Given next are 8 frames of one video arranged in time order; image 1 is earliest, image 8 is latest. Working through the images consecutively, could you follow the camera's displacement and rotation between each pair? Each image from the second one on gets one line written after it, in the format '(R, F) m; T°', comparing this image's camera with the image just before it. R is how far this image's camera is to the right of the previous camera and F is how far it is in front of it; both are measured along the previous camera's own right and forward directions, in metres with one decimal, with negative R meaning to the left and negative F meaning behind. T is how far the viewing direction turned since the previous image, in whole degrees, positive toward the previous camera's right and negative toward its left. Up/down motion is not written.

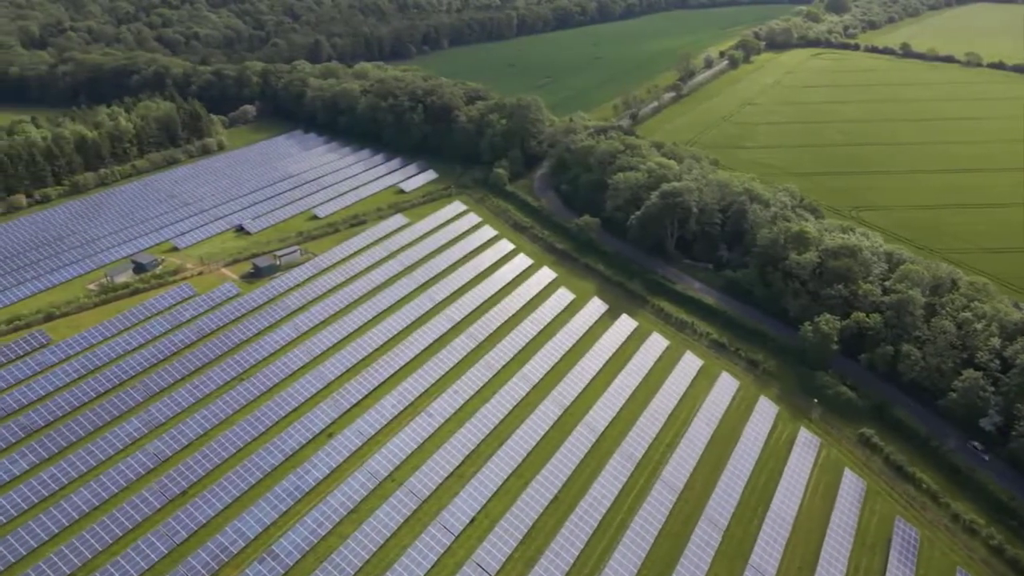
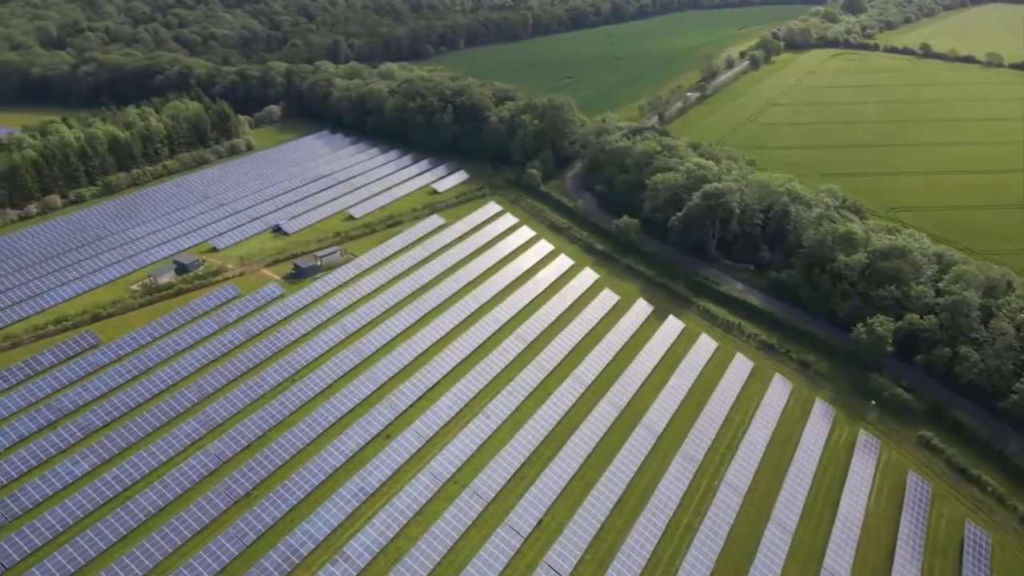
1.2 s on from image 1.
(-3.6, +0.1) m; 0°
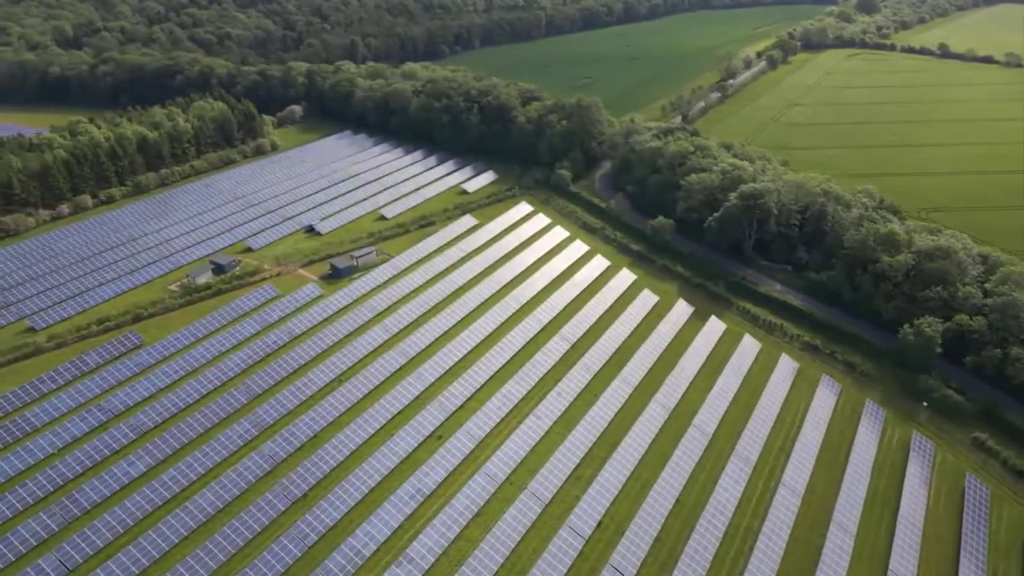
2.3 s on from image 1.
(-3.3, +0.1) m; 0°
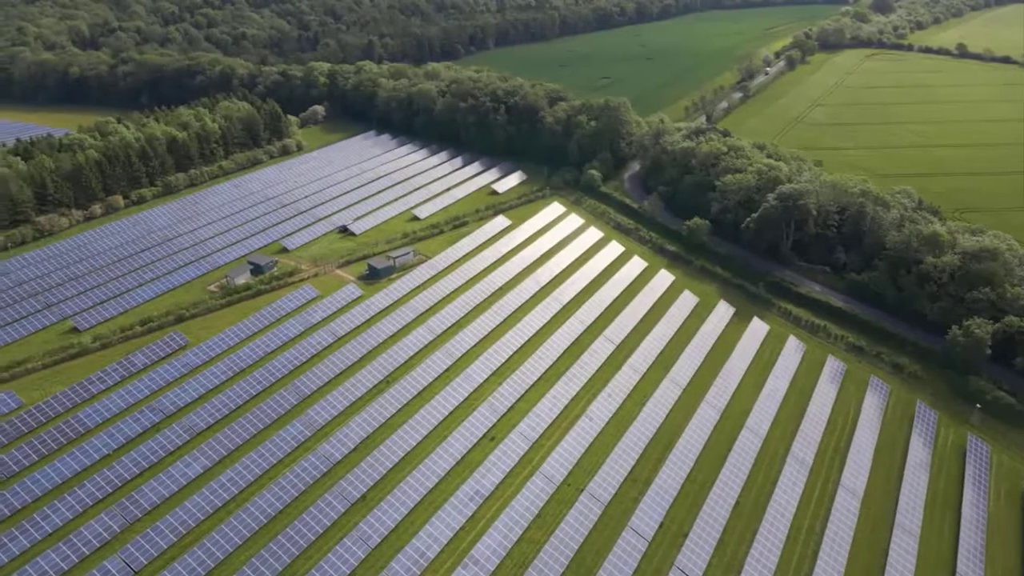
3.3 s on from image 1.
(-3.3, +0.1) m; 0°
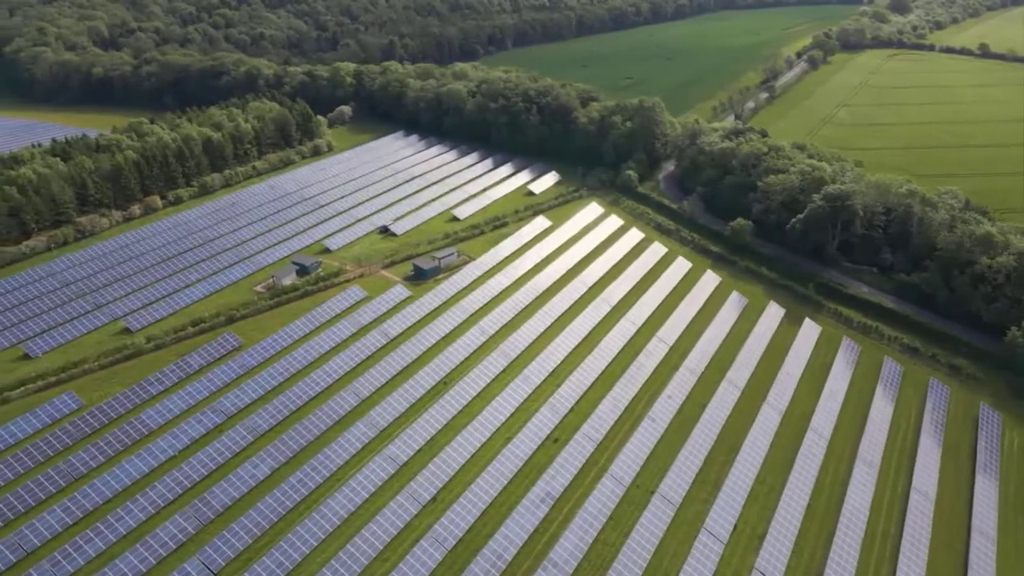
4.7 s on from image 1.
(-4.0, +0.1) m; 0°
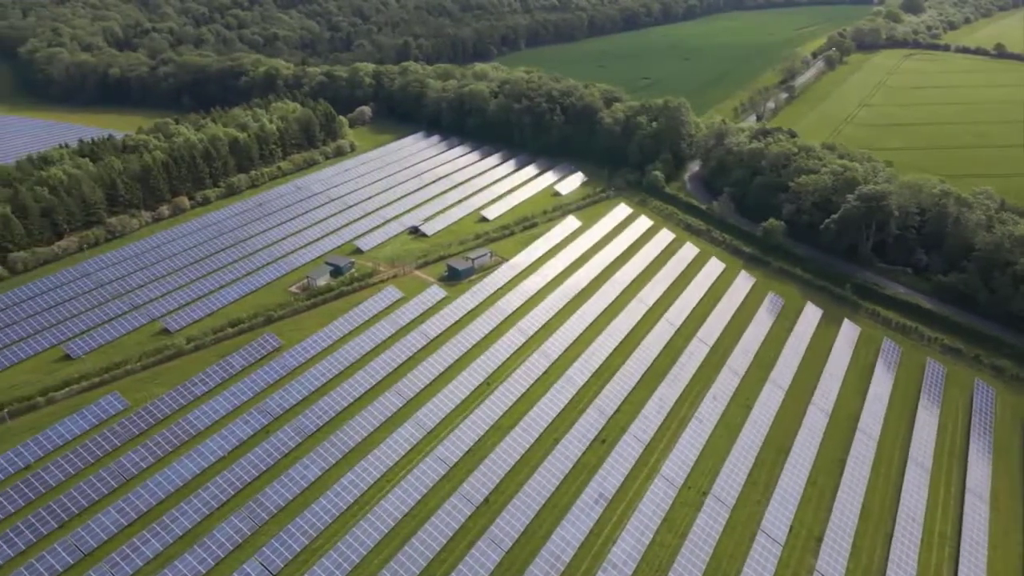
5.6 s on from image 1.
(-3.0, +0.1) m; 0°
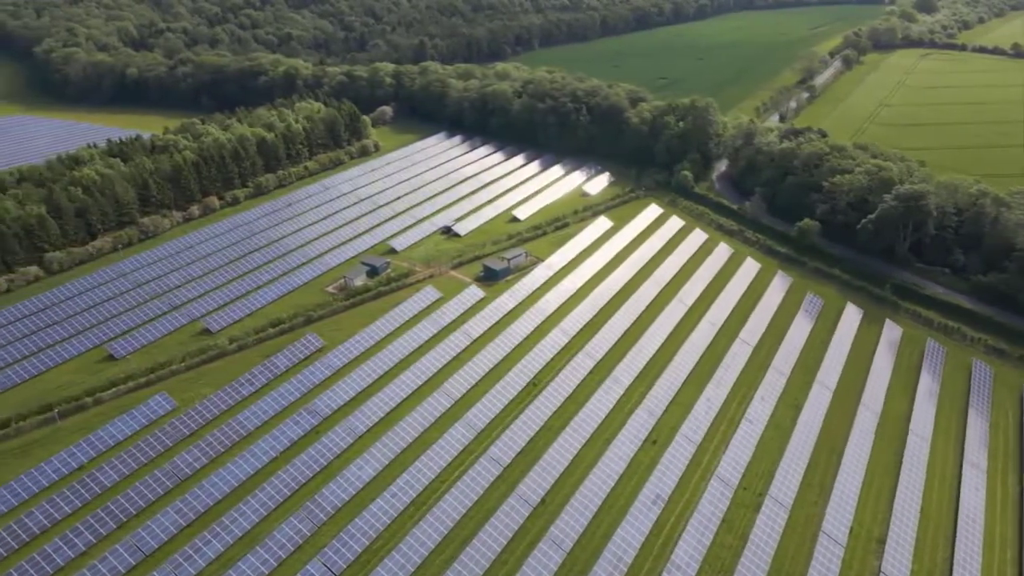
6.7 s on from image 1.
(-3.2, +0.1) m; 0°
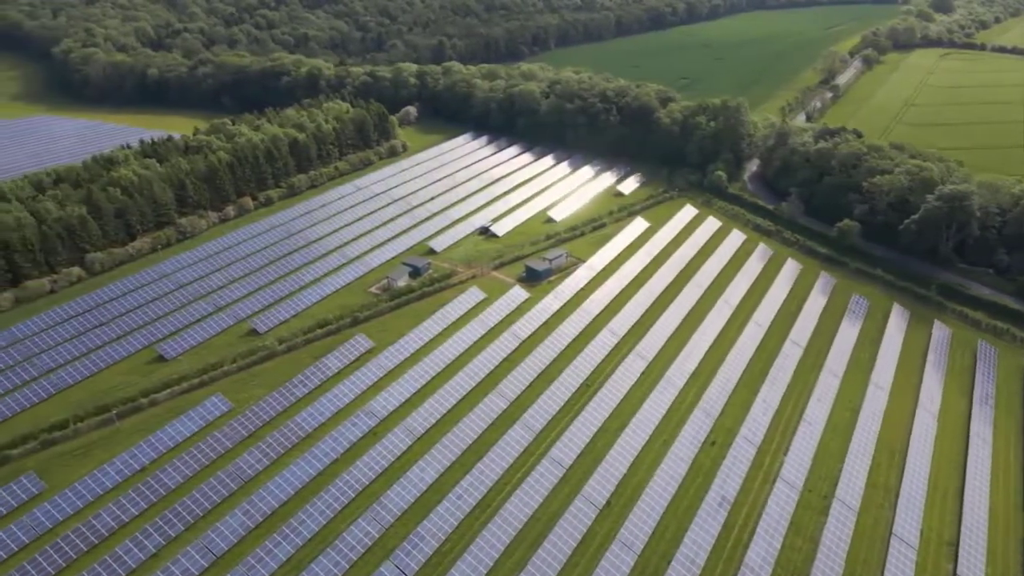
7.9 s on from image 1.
(-3.6, +0.1) m; 0°
